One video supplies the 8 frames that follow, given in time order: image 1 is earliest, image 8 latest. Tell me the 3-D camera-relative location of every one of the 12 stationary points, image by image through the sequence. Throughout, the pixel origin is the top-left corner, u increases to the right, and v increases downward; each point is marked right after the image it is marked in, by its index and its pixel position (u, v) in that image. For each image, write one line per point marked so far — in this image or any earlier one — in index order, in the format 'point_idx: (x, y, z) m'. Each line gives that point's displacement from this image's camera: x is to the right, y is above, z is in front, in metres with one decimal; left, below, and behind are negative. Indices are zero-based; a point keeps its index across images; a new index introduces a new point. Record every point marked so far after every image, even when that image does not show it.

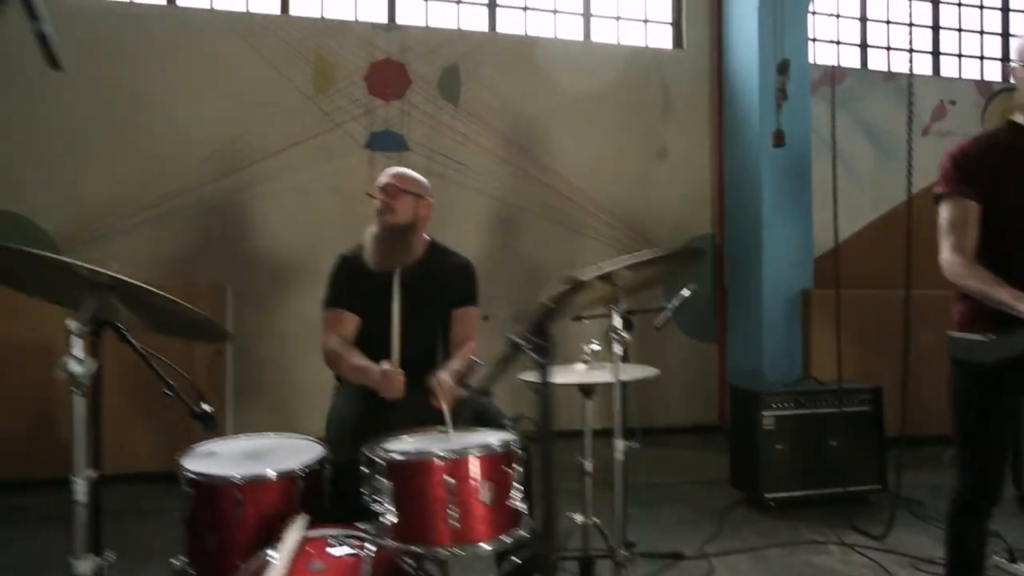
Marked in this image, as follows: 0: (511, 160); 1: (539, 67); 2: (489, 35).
0: (0.0, +0.8, +4.1) m
1: (+0.2, +1.4, +4.1) m
2: (-0.1, +1.6, +4.1) m
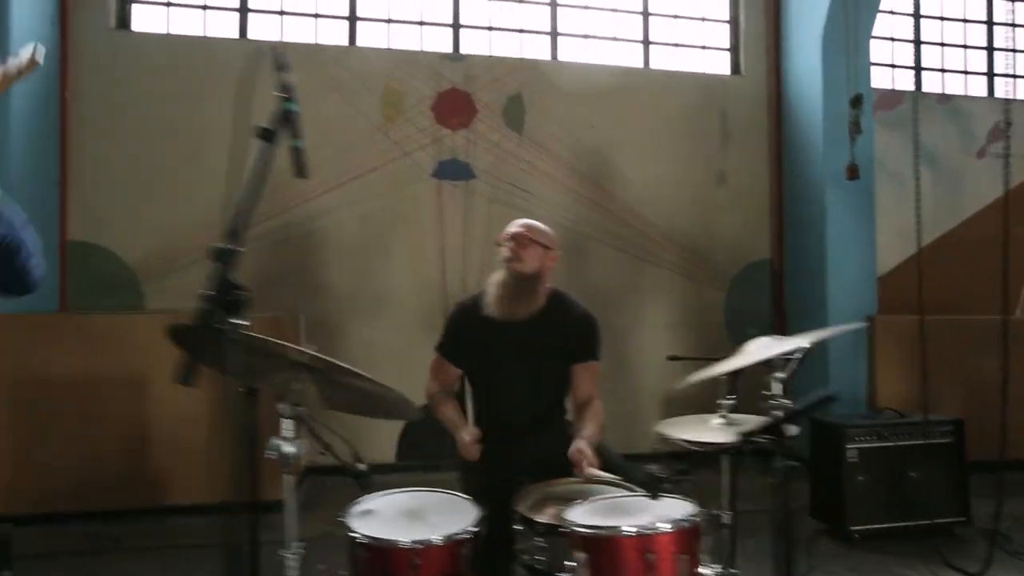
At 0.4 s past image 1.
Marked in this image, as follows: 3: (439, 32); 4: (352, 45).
0: (+0.4, +0.7, +4.1) m
1: (+0.6, +1.3, +4.2) m
2: (+0.3, +1.5, +4.1) m
3: (-0.5, +1.7, +4.1) m
4: (-1.0, +1.5, +4.0) m
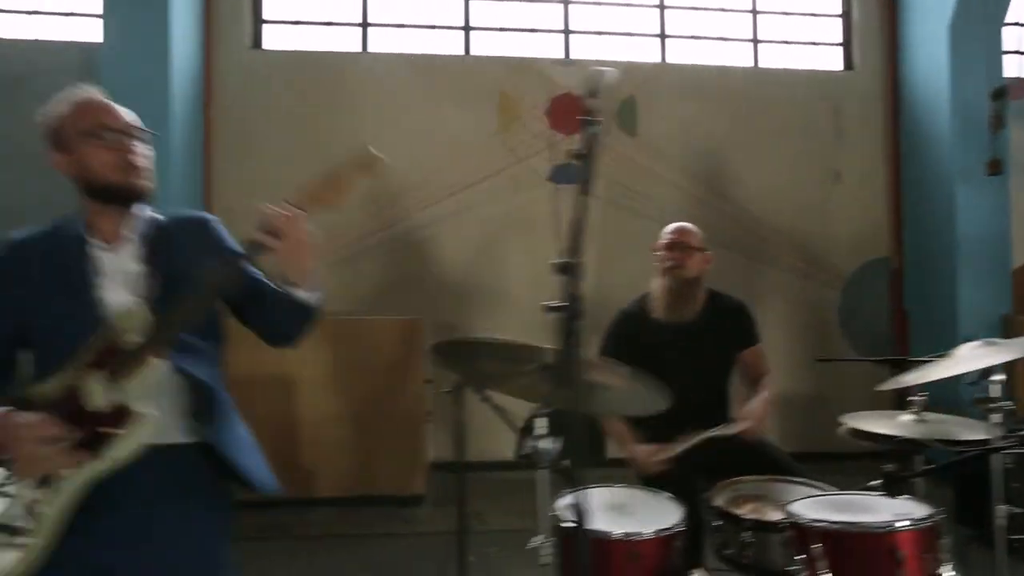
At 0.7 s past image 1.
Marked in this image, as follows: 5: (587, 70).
0: (+1.1, +0.7, +4.1) m
1: (+1.3, +1.3, +4.2) m
2: (+1.0, +1.5, +4.1) m
3: (+0.3, +1.7, +4.2) m
4: (-0.3, +1.5, +4.1) m
5: (+0.5, +1.4, +4.1) m
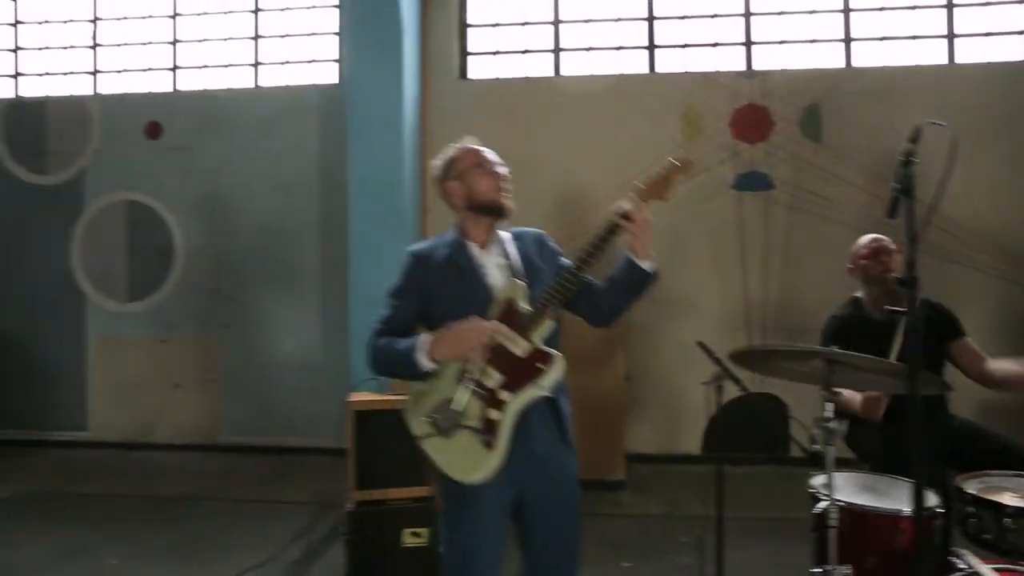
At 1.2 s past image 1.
0: (+2.4, +0.6, +4.1) m
1: (+2.6, +1.2, +4.1) m
2: (+2.2, +1.4, +4.2) m
3: (+1.5, +1.6, +4.4) m
4: (+1.0, +1.5, +4.3) m
5: (+1.7, +1.4, +4.2) m
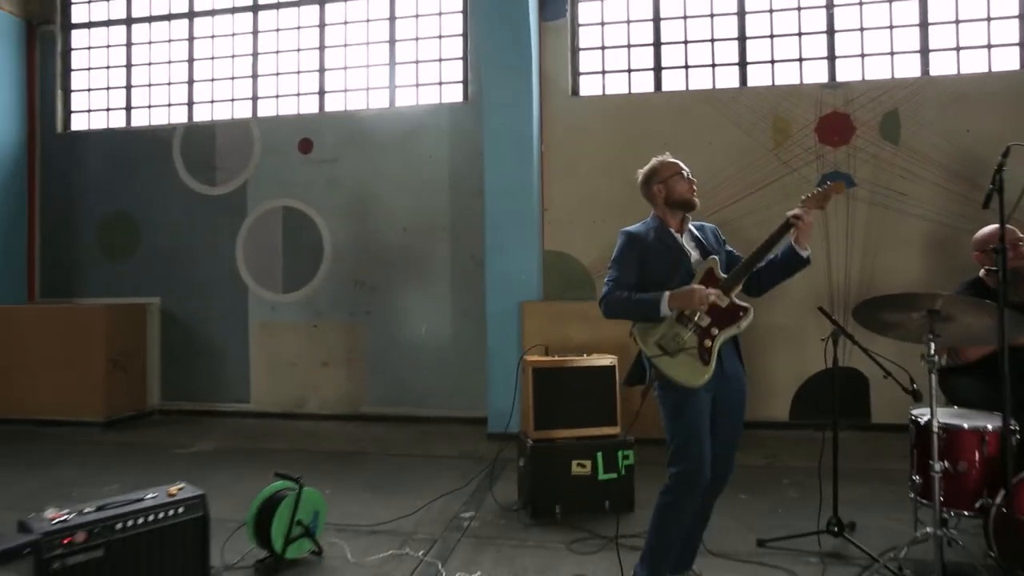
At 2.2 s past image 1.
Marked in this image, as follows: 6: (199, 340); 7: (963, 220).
0: (+3.2, +0.7, +4.6) m
1: (+3.4, +1.3, +4.6) m
2: (+3.0, +1.5, +4.6) m
3: (+2.3, +1.7, +4.9) m
4: (+1.8, +1.6, +4.9) m
5: (+2.5, +1.5, +4.7) m
6: (-2.8, -0.5, +5.7) m
7: (+3.3, +0.5, +4.6) m
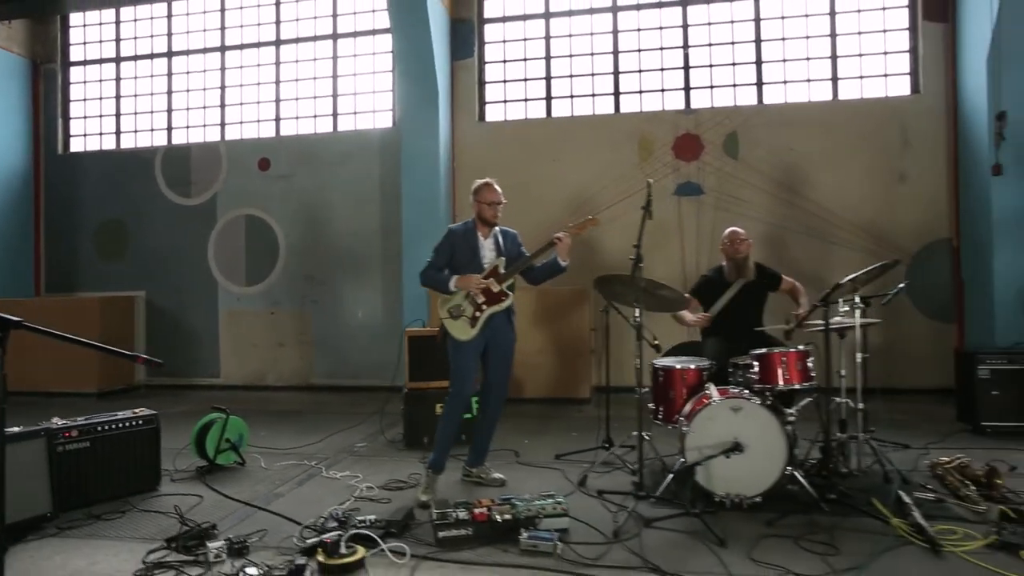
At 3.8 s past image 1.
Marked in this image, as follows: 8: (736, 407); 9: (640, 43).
0: (+2.4, +0.8, +5.7) m
1: (+2.6, +1.5, +5.7) m
2: (+2.2, +1.6, +5.8) m
3: (+1.5, +1.8, +6.0) m
4: (+1.0, +1.7, +6.0) m
5: (+1.7, +1.6, +5.8) m
6: (-3.6, -0.4, +6.8) m
7: (+2.5, +0.6, +5.7) m
8: (+1.1, -0.6, +2.9) m
9: (+1.2, +2.4, +6.1) m
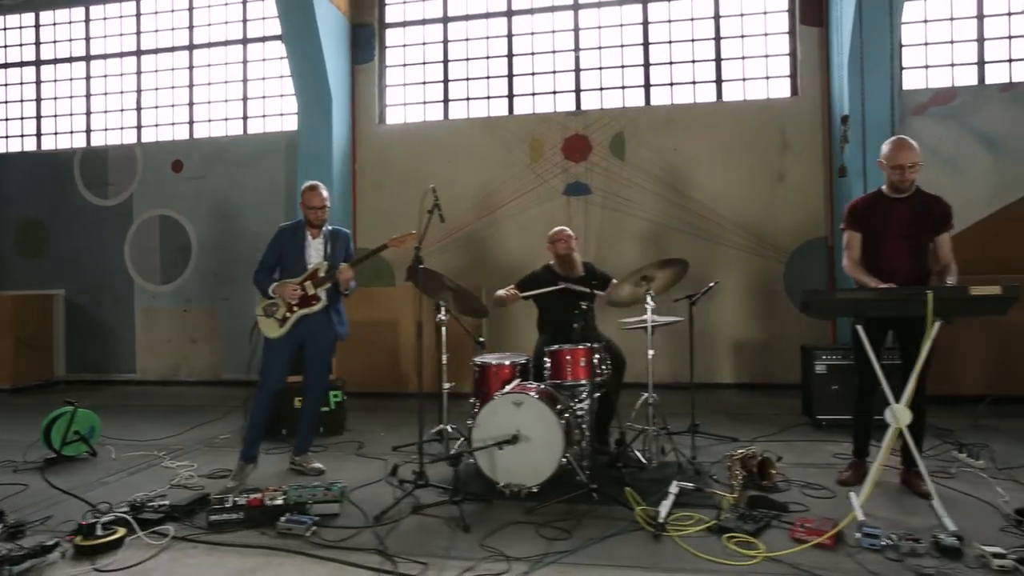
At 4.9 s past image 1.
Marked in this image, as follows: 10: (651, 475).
0: (+1.4, +0.9, +5.9) m
1: (+1.6, +1.5, +5.8) m
2: (+1.2, +1.7, +5.9) m
3: (+0.5, +1.8, +6.1) m
4: (0.0, +1.7, +6.2) m
5: (+0.7, +1.6, +6.0) m
6: (-4.6, -0.4, +7.0) m
7: (+1.5, +0.6, +5.8) m
8: (0.0, -0.6, +3.1) m
9: (+0.2, +2.4, +6.3) m
10: (+0.7, -1.0, +3.3) m
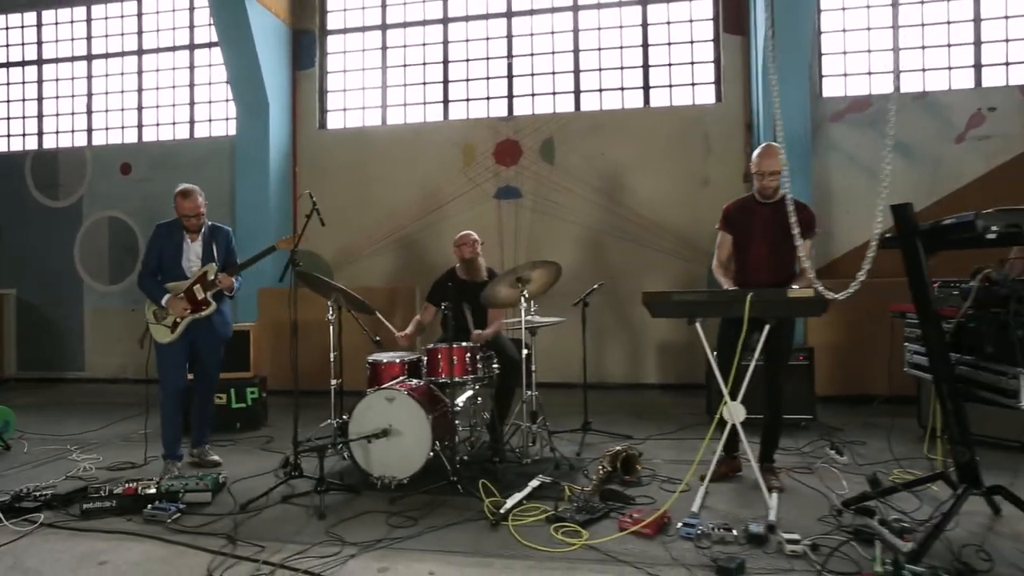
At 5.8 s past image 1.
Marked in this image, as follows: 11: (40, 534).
0: (+0.7, +0.9, +6.0) m
1: (+0.9, +1.5, +6.0) m
2: (+0.6, +1.6, +6.0) m
3: (-0.1, +1.8, +6.3) m
4: (-0.7, +1.7, +6.3) m
5: (+0.1, +1.6, +6.1) m
6: (-5.3, -0.4, +7.1) m
7: (+0.8, +0.6, +6.0) m
8: (-0.6, -0.6, +3.2) m
9: (-0.4, +2.4, +6.4) m
10: (+0.1, -1.0, +3.4) m
11: (-2.0, -1.0, +2.7) m
